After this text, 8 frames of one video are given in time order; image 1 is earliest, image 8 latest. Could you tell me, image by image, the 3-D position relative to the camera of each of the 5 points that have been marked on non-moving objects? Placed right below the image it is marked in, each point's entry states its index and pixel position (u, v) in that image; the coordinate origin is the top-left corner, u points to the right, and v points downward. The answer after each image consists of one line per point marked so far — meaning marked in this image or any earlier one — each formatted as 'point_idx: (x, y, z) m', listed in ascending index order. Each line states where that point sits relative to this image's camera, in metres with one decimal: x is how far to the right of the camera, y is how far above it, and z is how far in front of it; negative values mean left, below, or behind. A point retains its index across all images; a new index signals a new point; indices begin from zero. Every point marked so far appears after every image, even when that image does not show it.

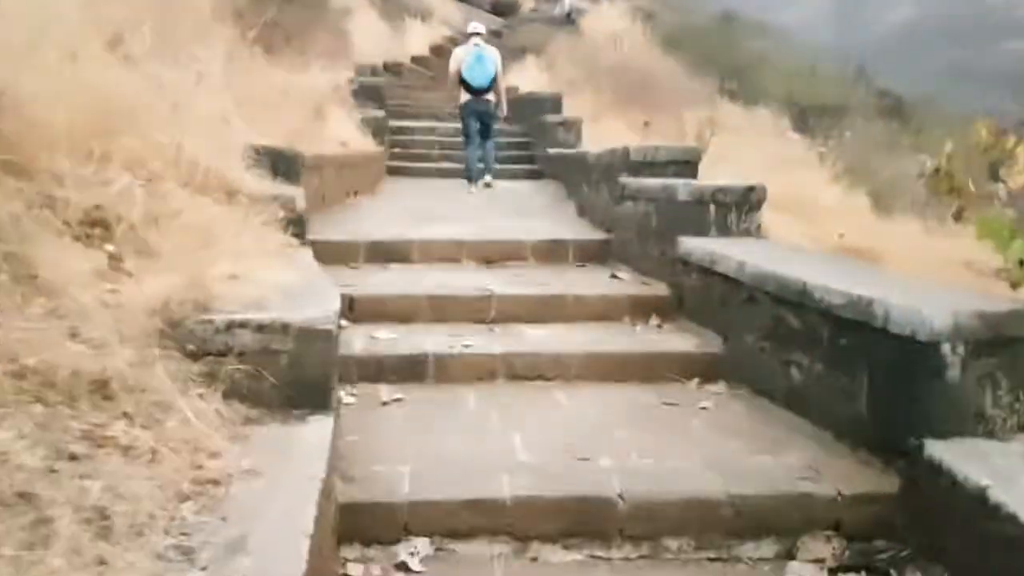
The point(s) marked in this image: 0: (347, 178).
0: (-1.5, +1.0, +7.4) m
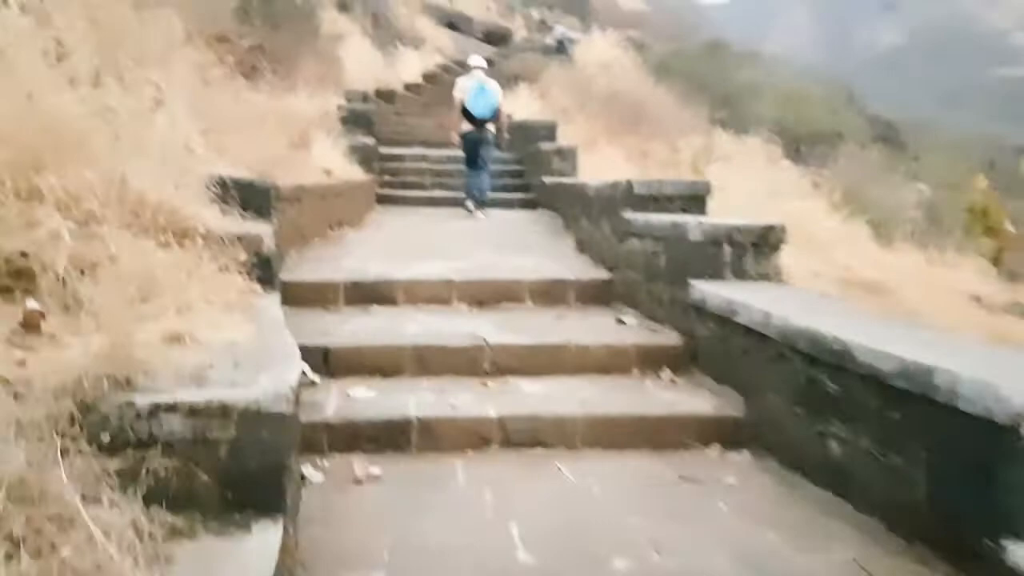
0: (-1.6, +0.7, +6.9) m
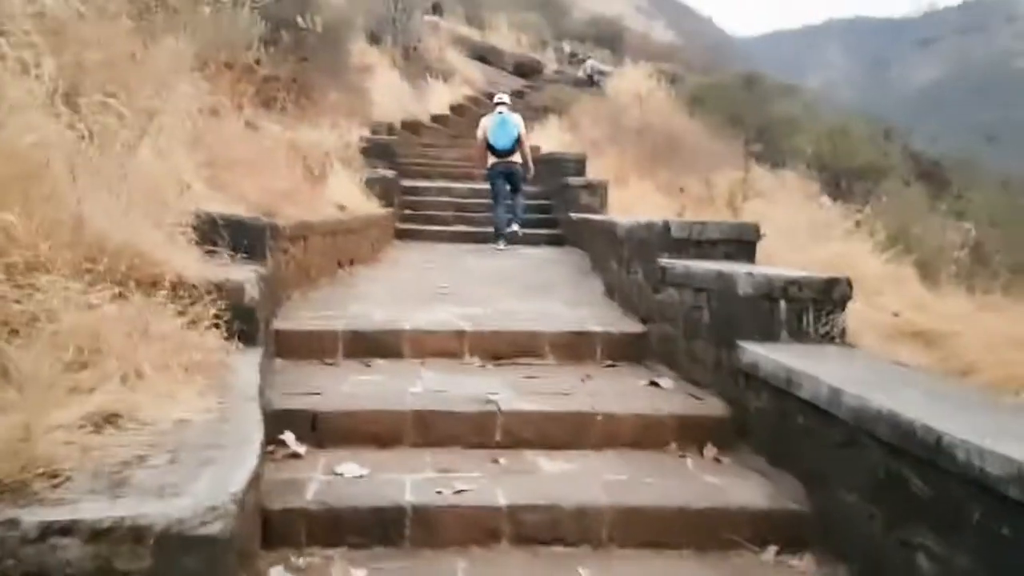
0: (-1.4, +0.3, +6.5) m
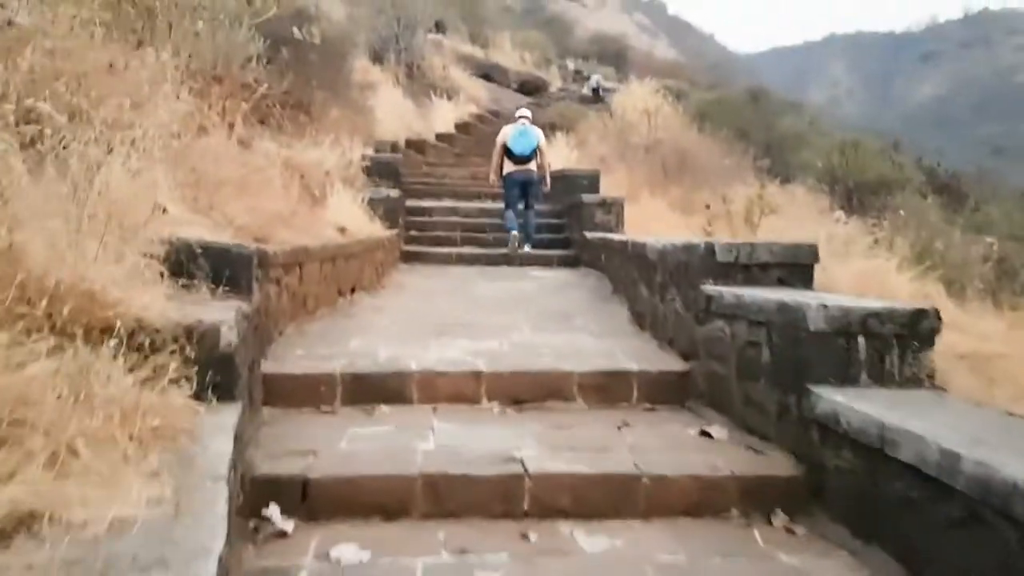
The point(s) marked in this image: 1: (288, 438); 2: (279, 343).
0: (-1.3, +0.1, +5.9) m
1: (-0.9, -0.6, +3.2) m
2: (-1.2, -0.3, +4.2) m
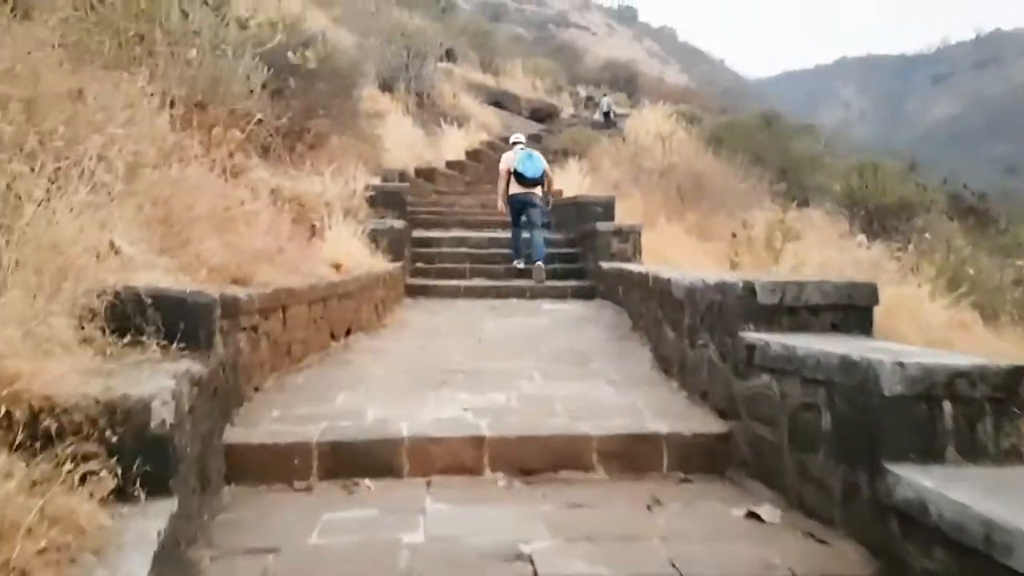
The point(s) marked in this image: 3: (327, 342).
0: (-1.2, -0.2, +5.4) m
1: (-0.9, -0.8, +2.7) m
2: (-1.2, -0.5, +3.7) m
3: (-1.2, -0.4, +5.2) m
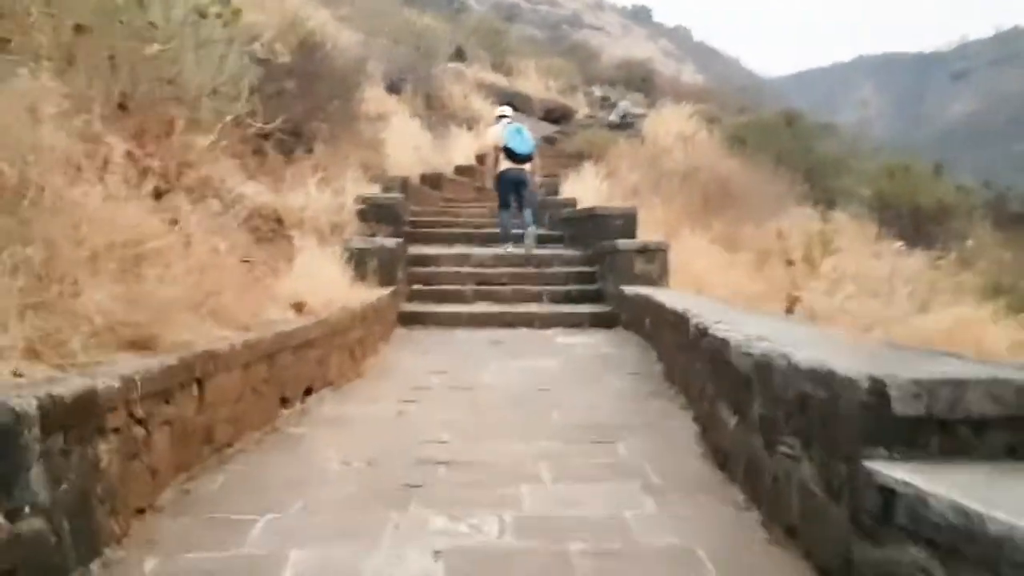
0: (-1.2, -0.4, +4.3) m
1: (-0.9, -1.1, +1.5) m
2: (-1.2, -0.8, +2.5) m
3: (-1.2, -0.6, +4.1) m
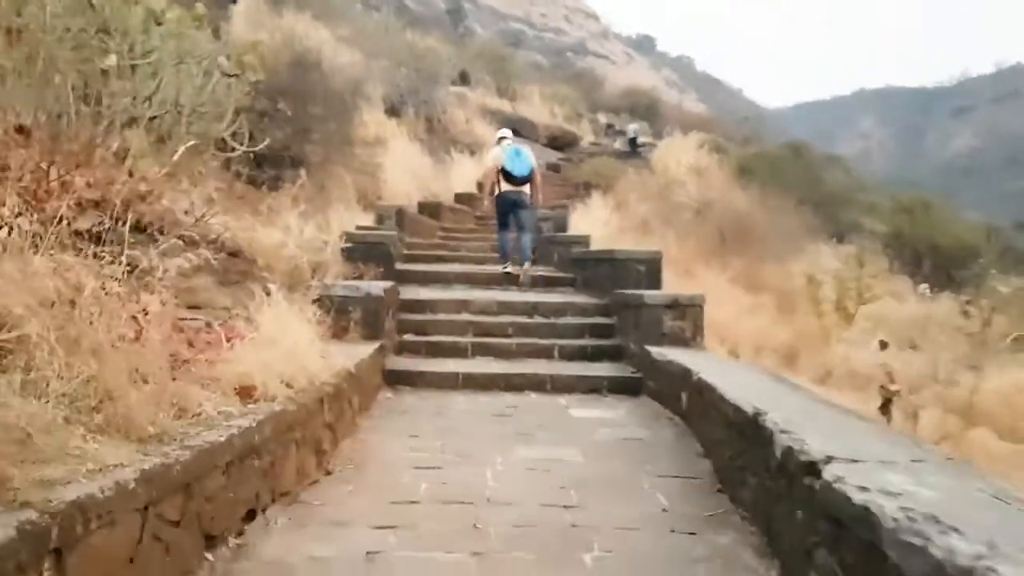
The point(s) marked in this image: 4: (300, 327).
0: (-1.1, -0.8, +3.1) m
1: (-0.9, -1.4, +0.4) m
2: (-1.2, -1.1, +1.4) m
3: (-1.2, -1.0, +2.9) m
4: (-1.4, -0.2, +5.3) m
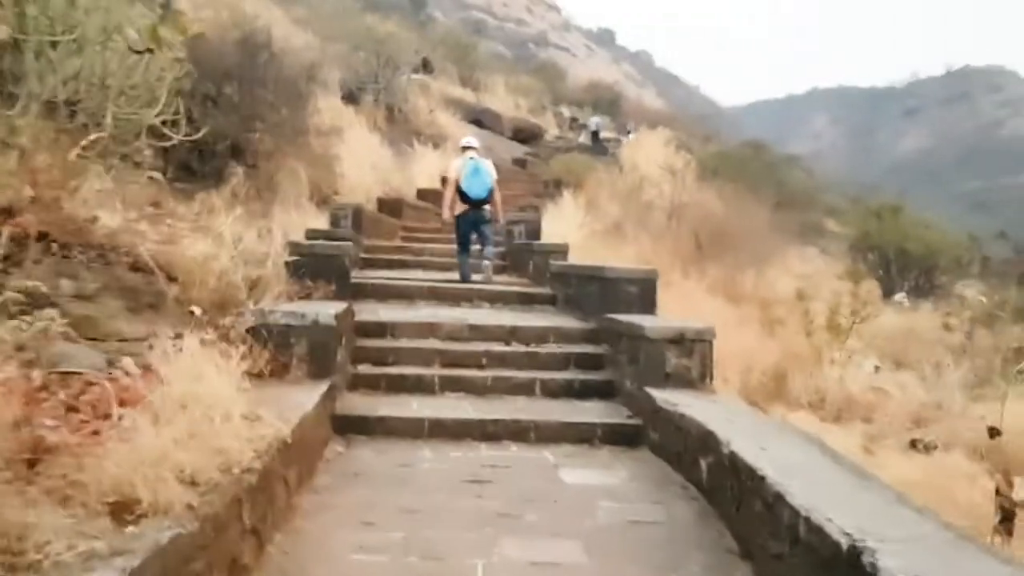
0: (-1.1, -1.0, +2.0) m
1: (-0.7, -1.6, -0.7) m
2: (-1.1, -1.4, +0.3) m
3: (-1.1, -1.2, +1.8) m
4: (-1.5, -0.5, +4.1) m
